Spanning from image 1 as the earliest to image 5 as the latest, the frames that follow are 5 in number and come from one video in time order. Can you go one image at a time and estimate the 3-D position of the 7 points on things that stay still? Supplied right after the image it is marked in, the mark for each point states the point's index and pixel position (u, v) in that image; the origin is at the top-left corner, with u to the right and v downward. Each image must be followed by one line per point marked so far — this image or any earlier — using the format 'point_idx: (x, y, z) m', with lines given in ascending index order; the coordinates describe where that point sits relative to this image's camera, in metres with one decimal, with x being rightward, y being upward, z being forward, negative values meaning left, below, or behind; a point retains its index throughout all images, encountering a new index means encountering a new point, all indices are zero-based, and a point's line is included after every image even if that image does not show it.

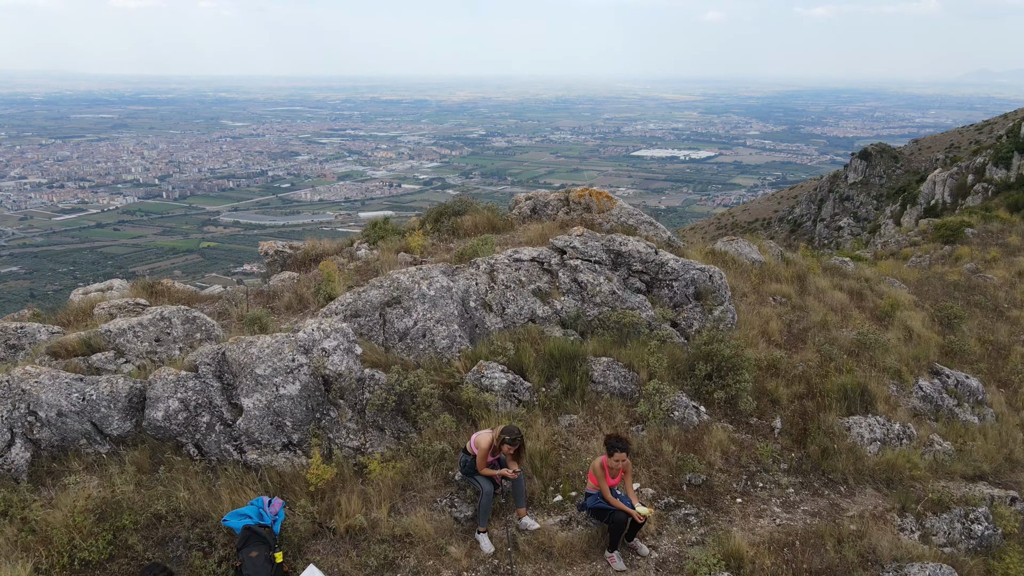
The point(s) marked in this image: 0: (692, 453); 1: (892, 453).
0: (+1.4, -1.3, +3.7) m
1: (+3.1, -1.3, +4.0) m
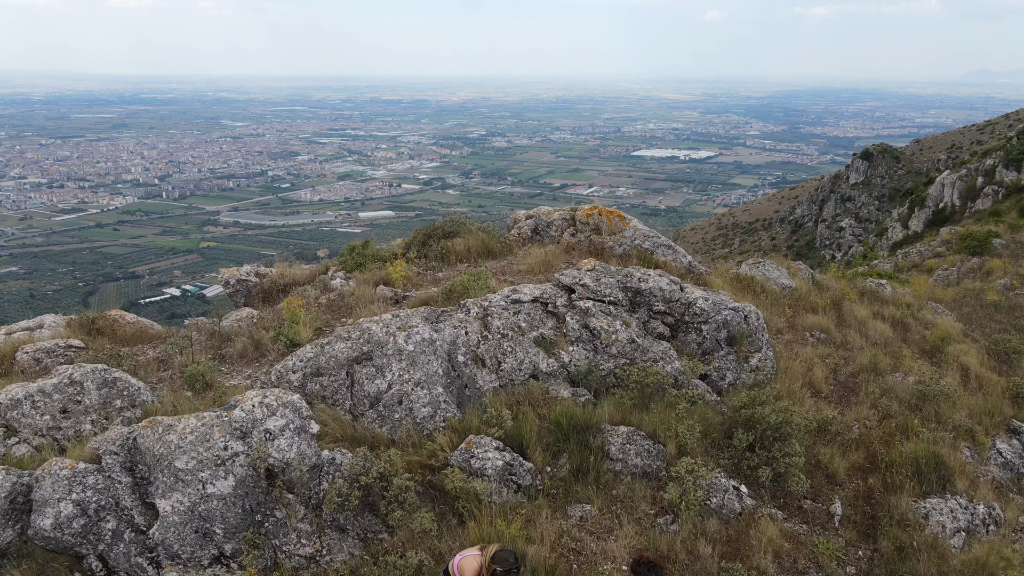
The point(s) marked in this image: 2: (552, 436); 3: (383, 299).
0: (+1.4, -1.6, +2.9) m
1: (+3.1, -1.7, +3.2) m
2: (+0.3, -1.0, +3.3) m
3: (-1.2, -0.1, +4.6) m
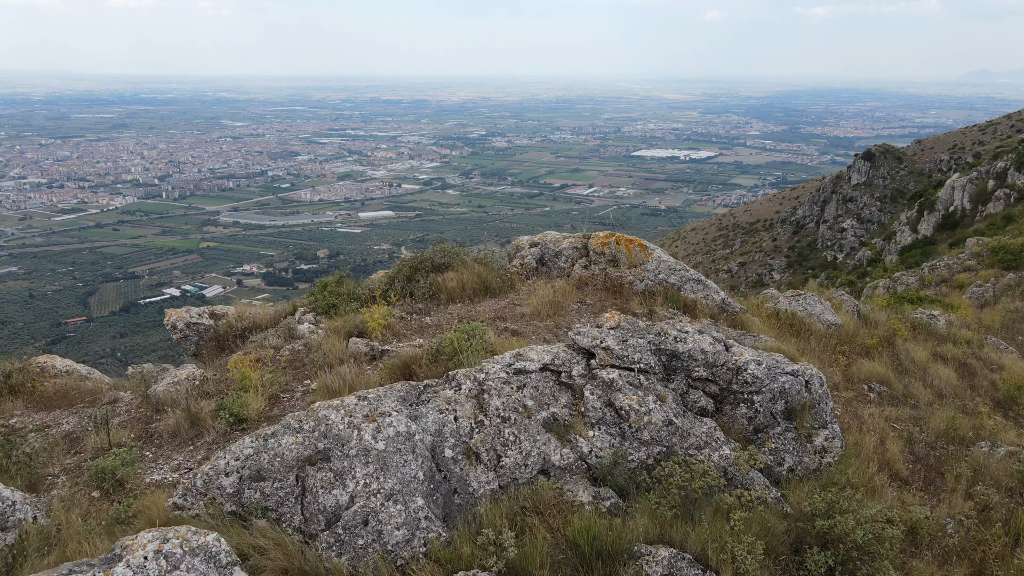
0: (+1.4, -2.0, +2.1) m
1: (+3.1, -2.1, +2.3) m
2: (+0.3, -1.4, +2.5) m
3: (-1.2, -0.5, +3.7) m
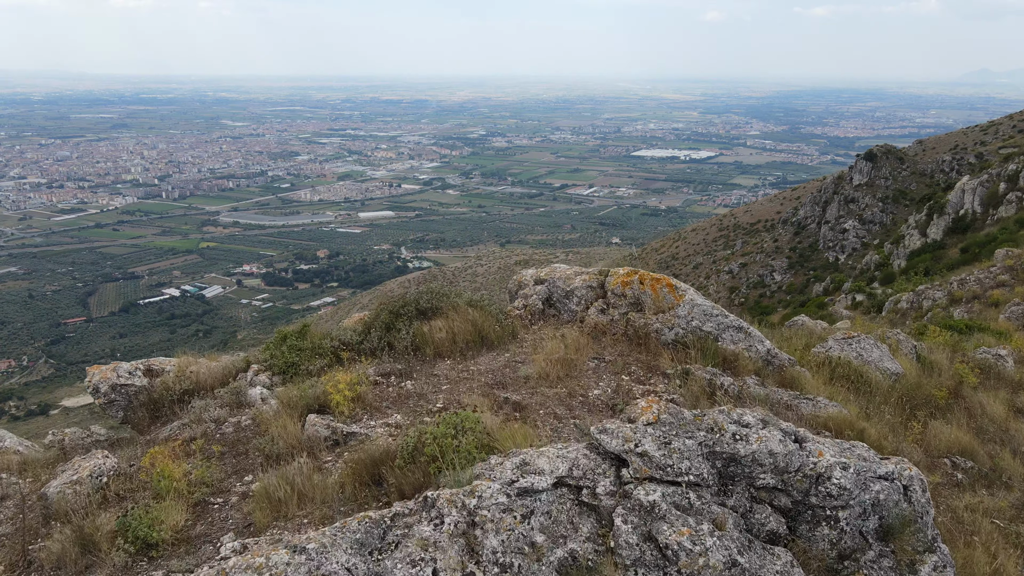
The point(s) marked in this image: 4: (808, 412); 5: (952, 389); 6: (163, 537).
0: (+1.4, -2.4, +1.3) m
1: (+3.1, -2.5, +1.5) m
2: (+0.3, -1.8, +1.7) m
3: (-1.2, -0.9, +2.9) m
4: (+2.1, -0.9, +3.5) m
5: (+4.1, -1.0, +4.6) m
6: (-1.7, -1.2, +2.4) m
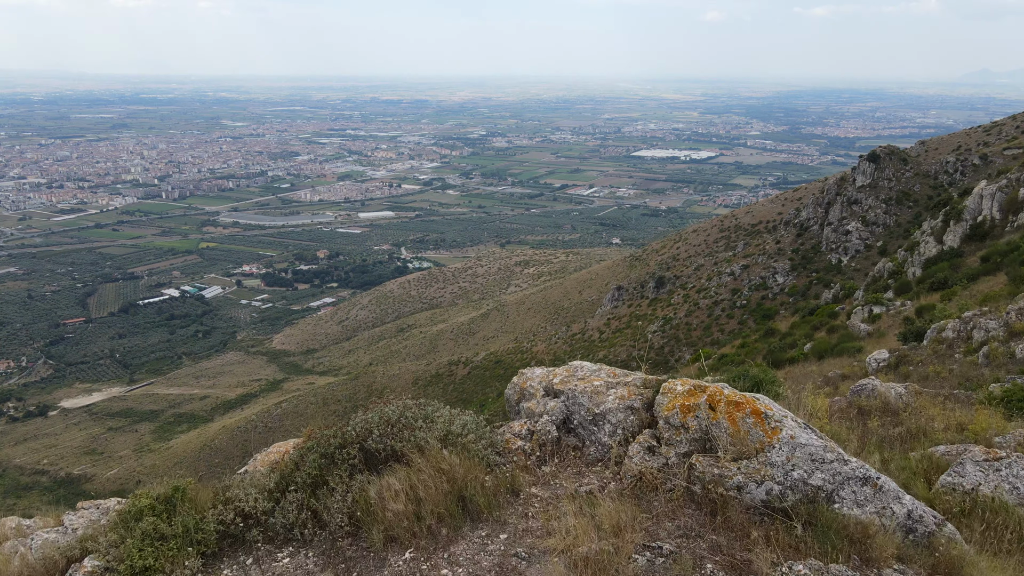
0: (+1.1, -3.7, -1.6) m
1: (+2.9, -3.8, -1.3) m
2: (0.0, -3.1, -1.2) m
3: (-1.5, -2.2, 0.0) m
4: (+1.9, -2.2, +0.7) m
5: (+3.9, -2.2, +1.7) m
6: (-1.9, -2.5, -0.5) m
